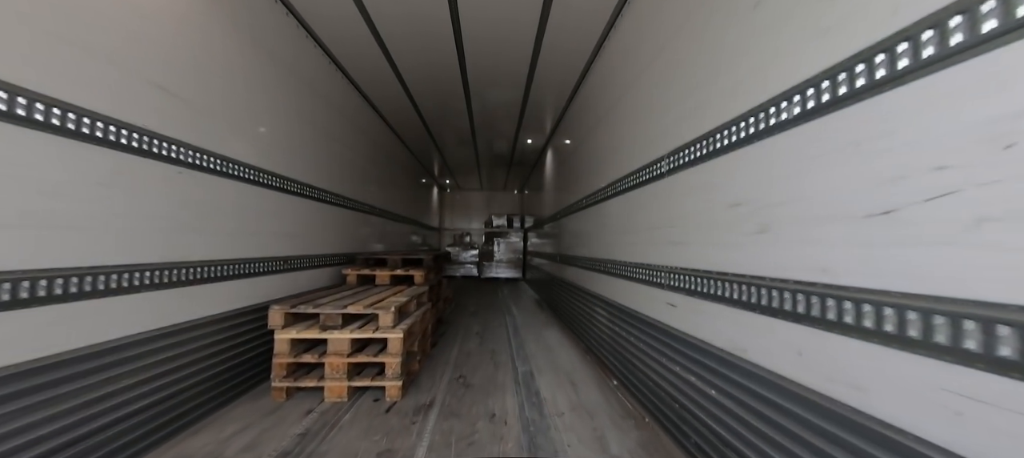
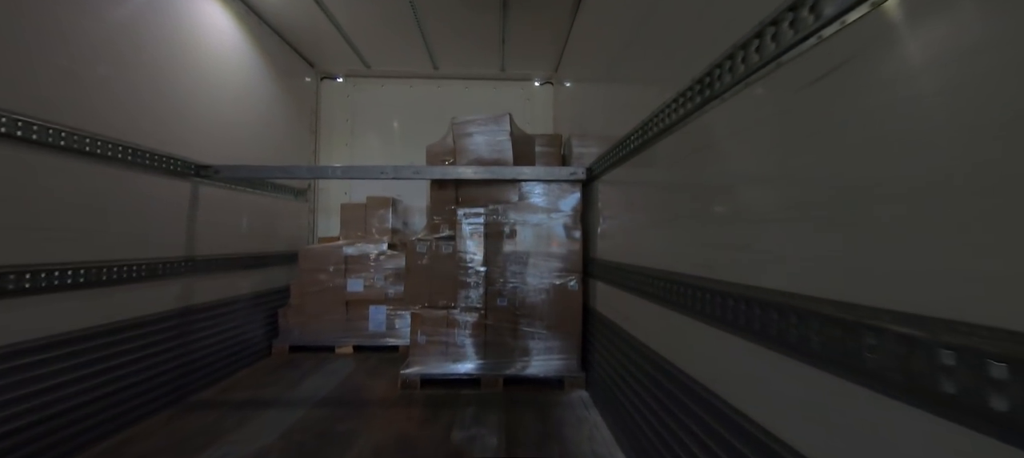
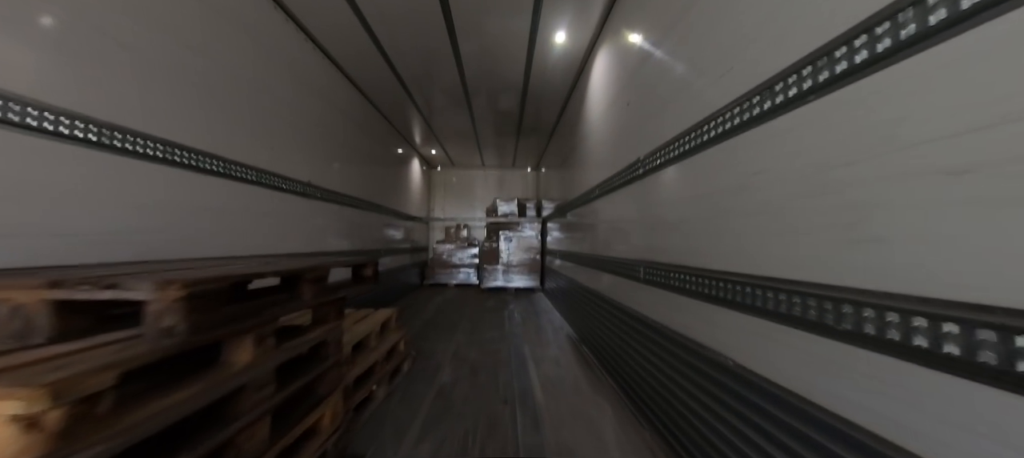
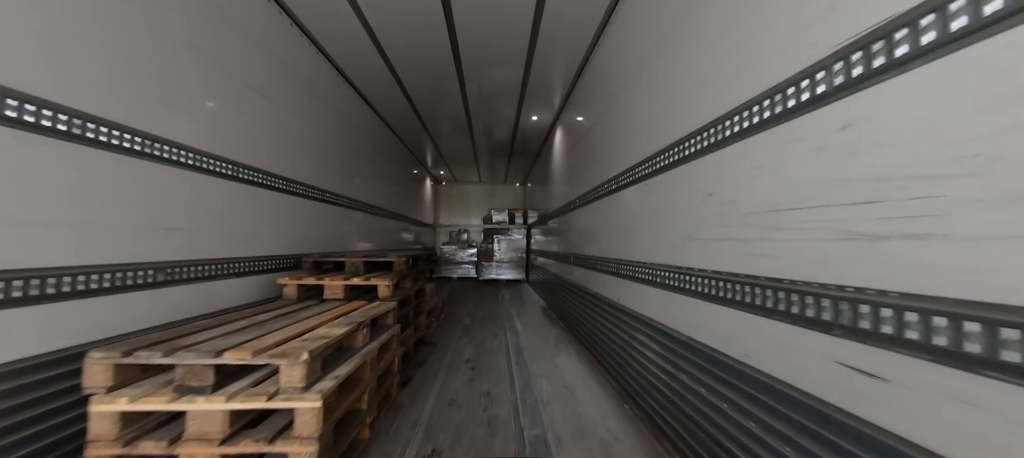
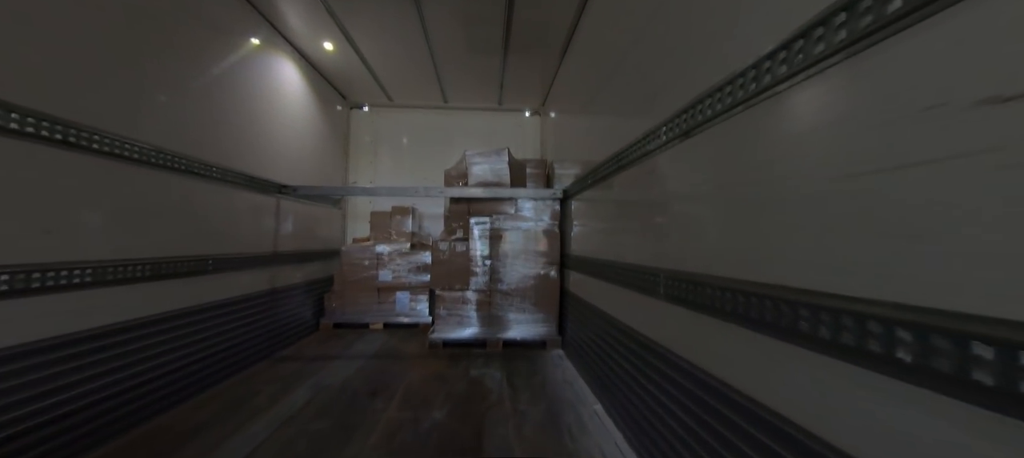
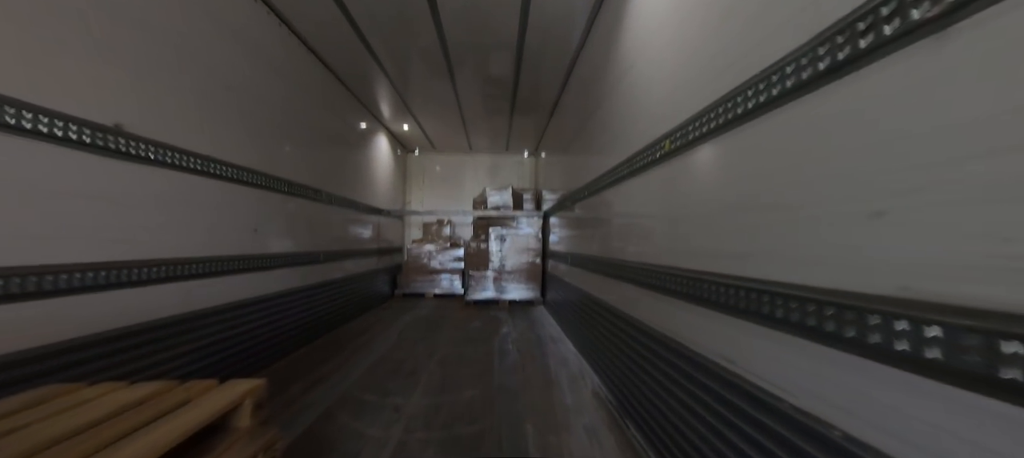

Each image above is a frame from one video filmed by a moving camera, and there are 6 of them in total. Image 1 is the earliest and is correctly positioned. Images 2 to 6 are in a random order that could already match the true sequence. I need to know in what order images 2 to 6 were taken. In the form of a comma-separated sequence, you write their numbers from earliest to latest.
4, 3, 6, 5, 2
